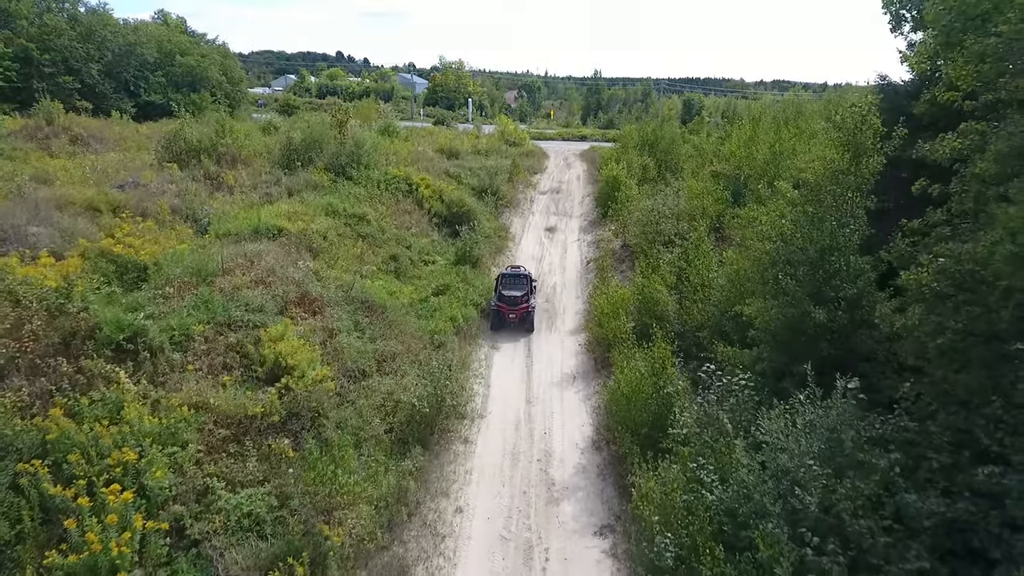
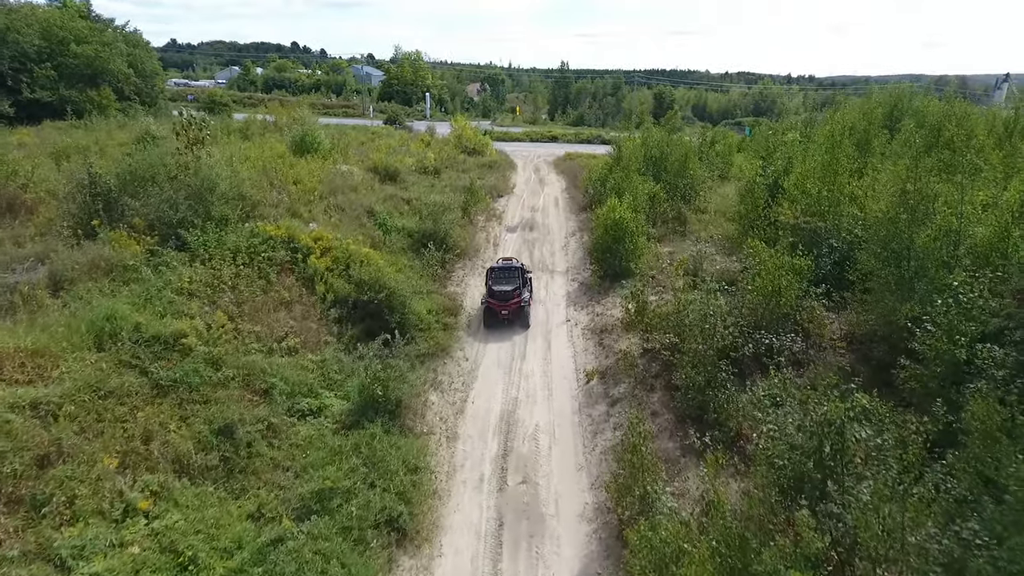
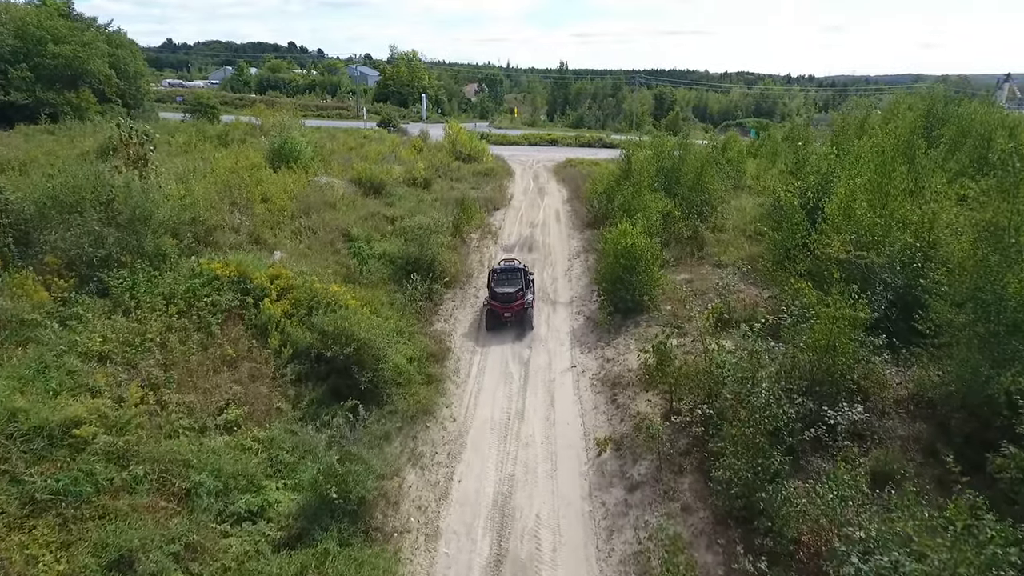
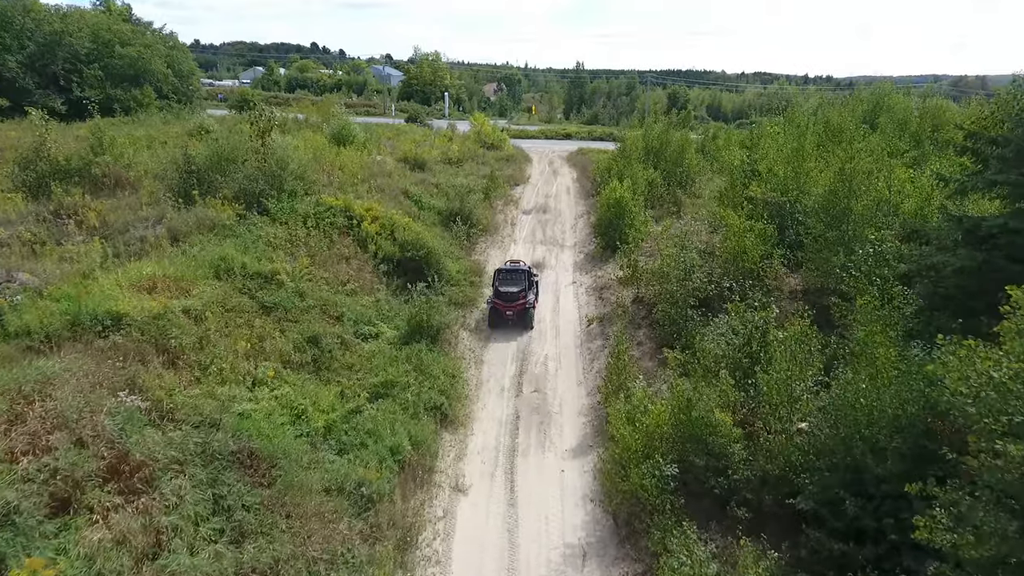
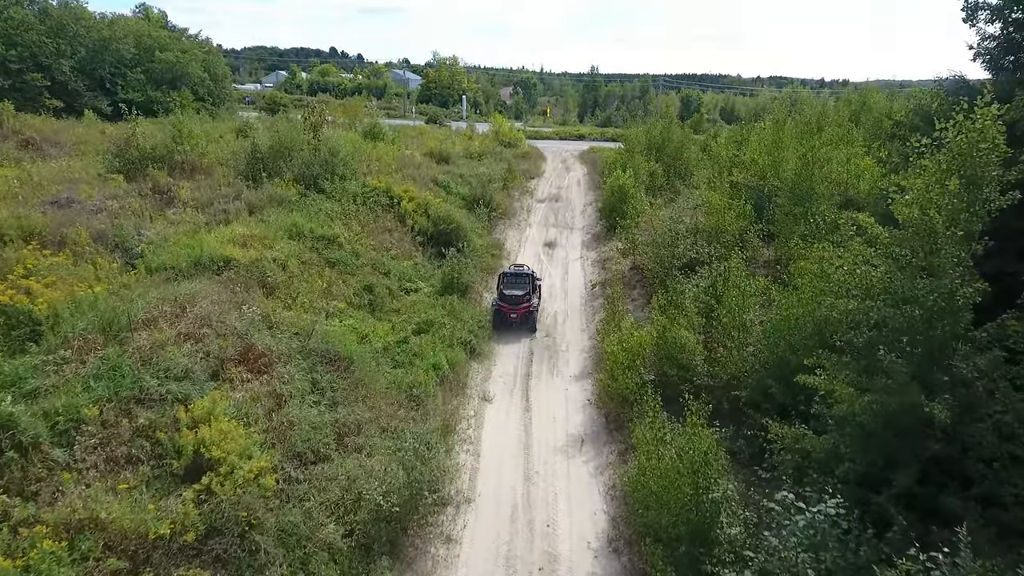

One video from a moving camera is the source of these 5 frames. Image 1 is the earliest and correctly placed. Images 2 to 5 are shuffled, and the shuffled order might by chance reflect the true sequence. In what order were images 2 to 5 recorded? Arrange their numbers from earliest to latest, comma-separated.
5, 4, 2, 3
